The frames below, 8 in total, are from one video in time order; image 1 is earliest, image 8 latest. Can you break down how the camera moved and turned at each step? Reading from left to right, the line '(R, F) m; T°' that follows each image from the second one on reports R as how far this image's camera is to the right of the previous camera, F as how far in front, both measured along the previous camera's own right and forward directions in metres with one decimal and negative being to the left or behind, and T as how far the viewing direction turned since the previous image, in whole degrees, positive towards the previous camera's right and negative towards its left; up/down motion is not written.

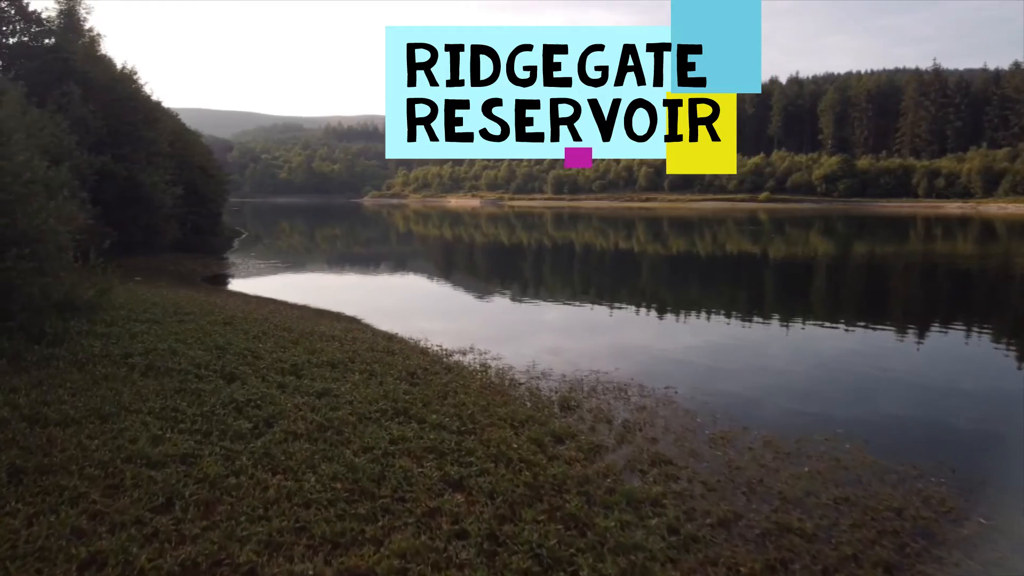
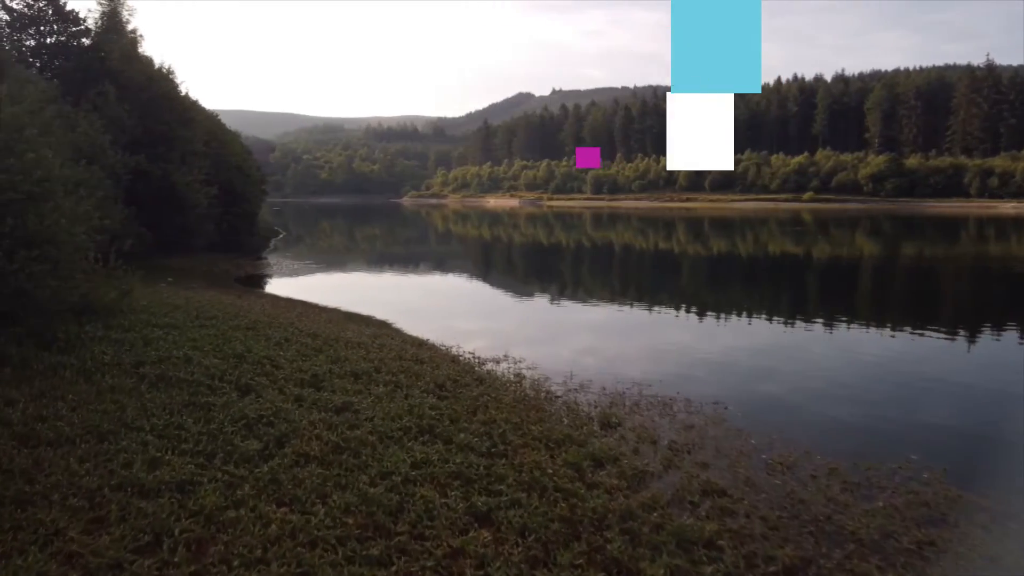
(0.0, +1.3) m; -3°
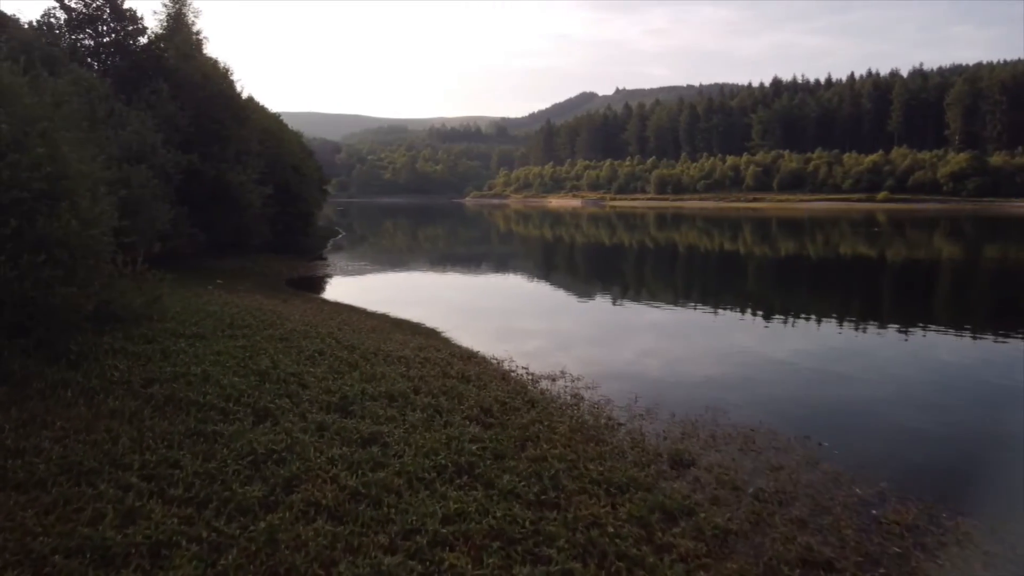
(+0.1, +2.1) m; -4°
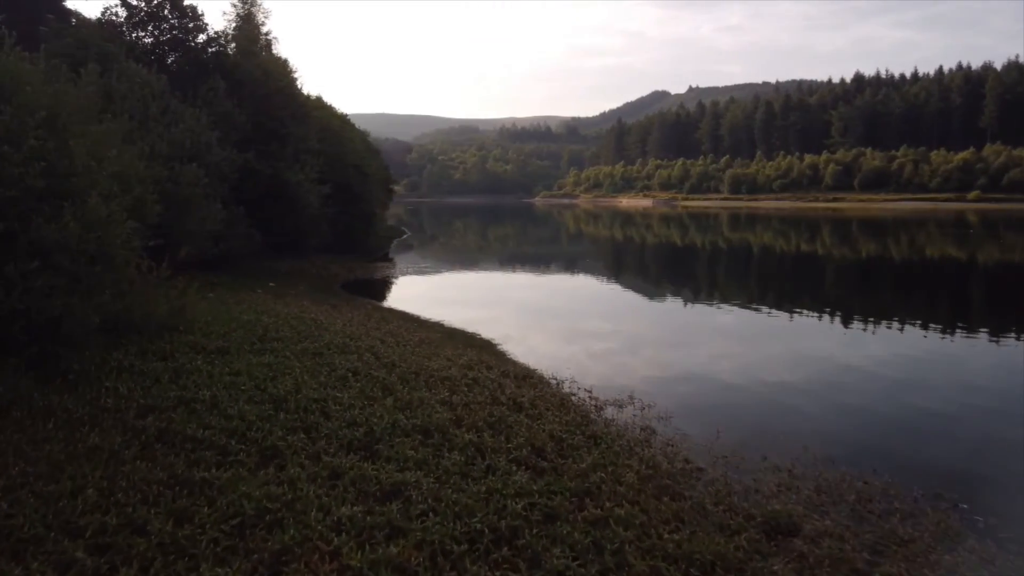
(+0.2, +2.4) m; -5°
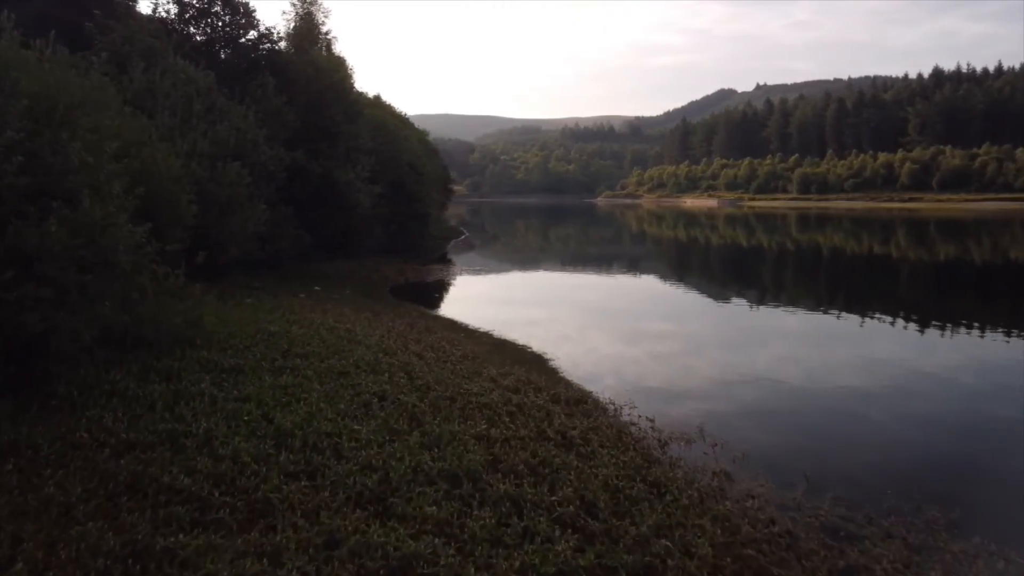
(+0.2, +2.2) m; -4°
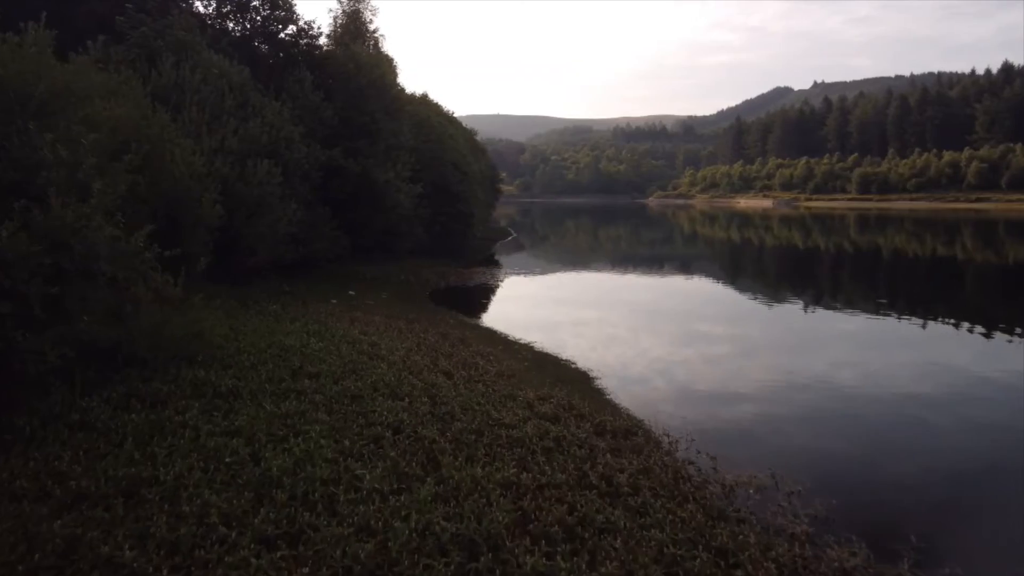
(+0.2, +2.1) m; -4°
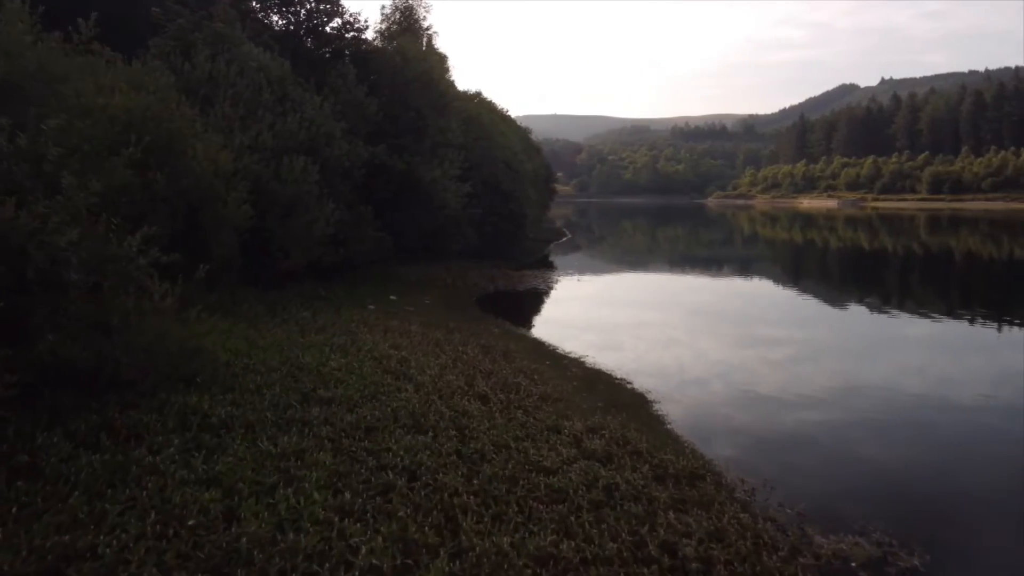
(+0.2, +2.2) m; -4°
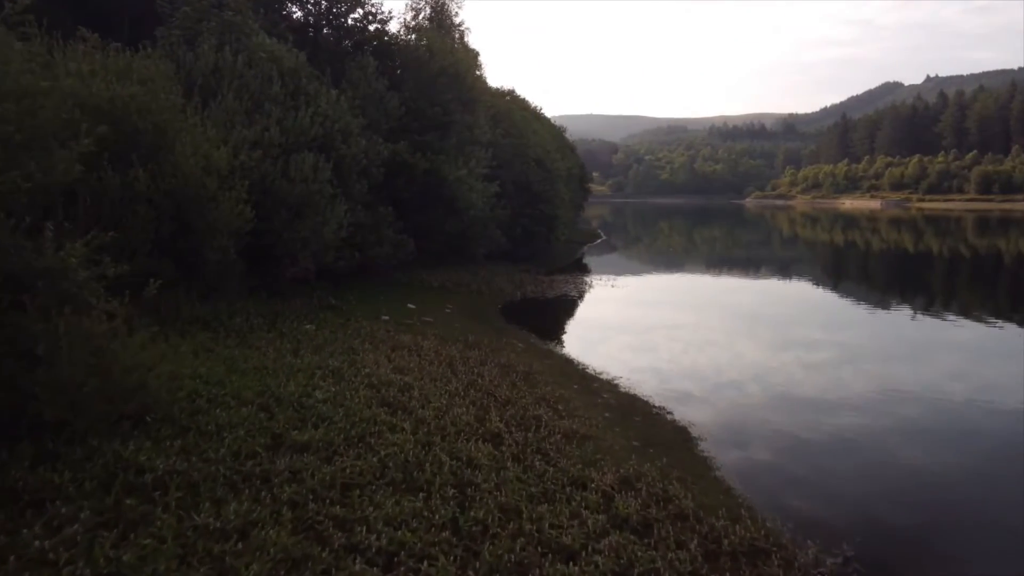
(+0.2, +2.4) m; -3°
